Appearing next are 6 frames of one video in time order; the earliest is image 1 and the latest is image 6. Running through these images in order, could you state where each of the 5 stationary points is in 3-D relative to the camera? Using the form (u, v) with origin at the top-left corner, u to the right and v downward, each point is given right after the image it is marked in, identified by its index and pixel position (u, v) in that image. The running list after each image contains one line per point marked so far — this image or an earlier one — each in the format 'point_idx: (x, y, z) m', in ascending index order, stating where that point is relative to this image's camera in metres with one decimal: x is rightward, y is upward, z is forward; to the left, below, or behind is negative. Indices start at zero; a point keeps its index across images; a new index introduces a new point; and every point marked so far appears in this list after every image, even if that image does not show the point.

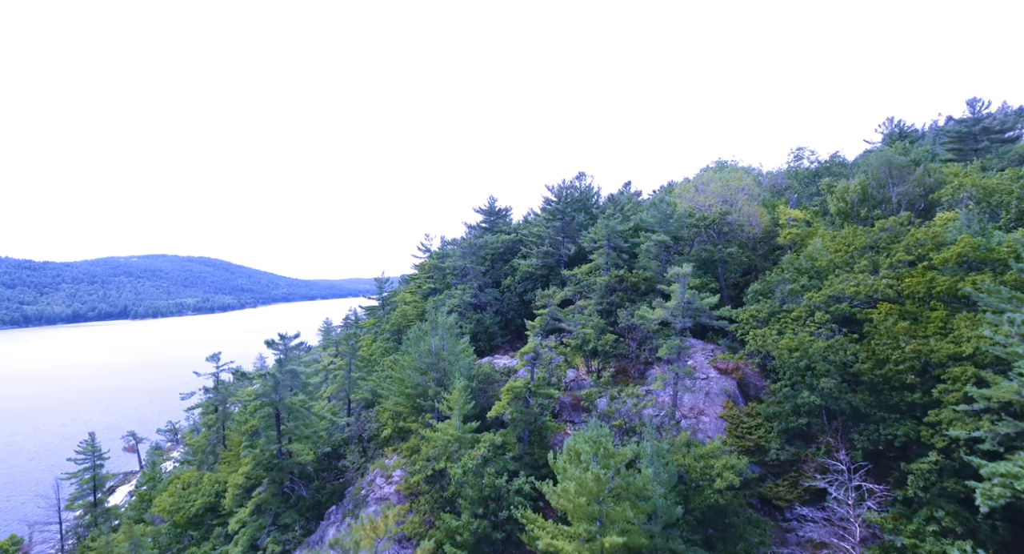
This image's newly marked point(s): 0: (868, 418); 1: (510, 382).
0: (+13.5, -5.4, +16.3) m
1: (-0.1, -4.7, +19.2) m
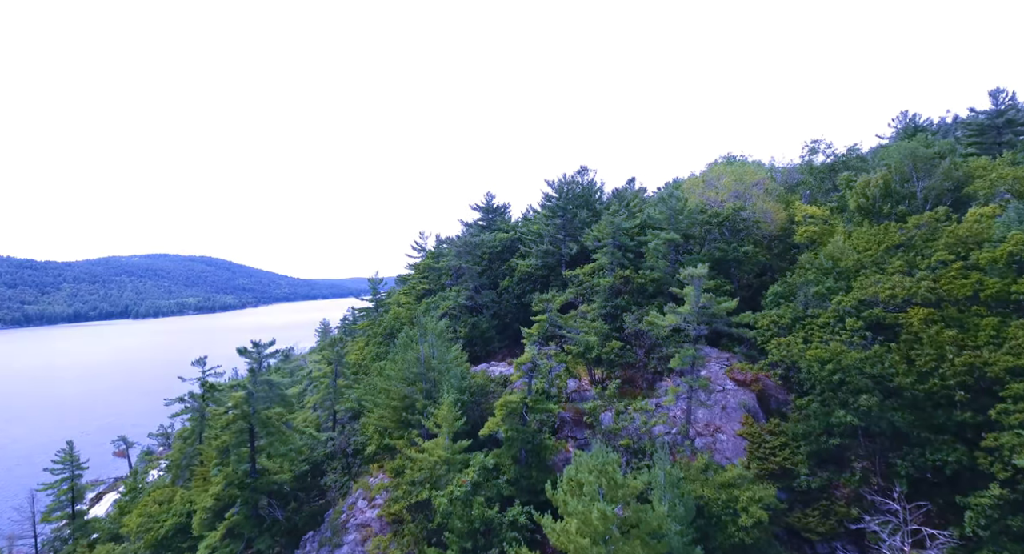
0: (+13.3, -5.4, +14.3) m
1: (-0.3, -4.8, +17.2) m
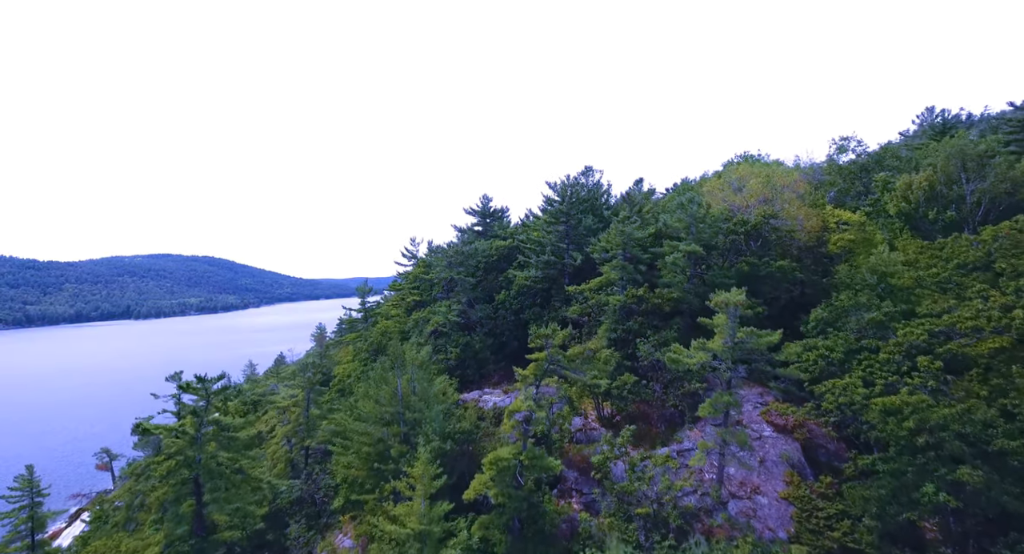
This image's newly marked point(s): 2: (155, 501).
0: (+13.0, -6.3, +11.0) m
1: (-0.6, -5.6, +14.0) m
2: (-13.7, -8.6, +16.6) m
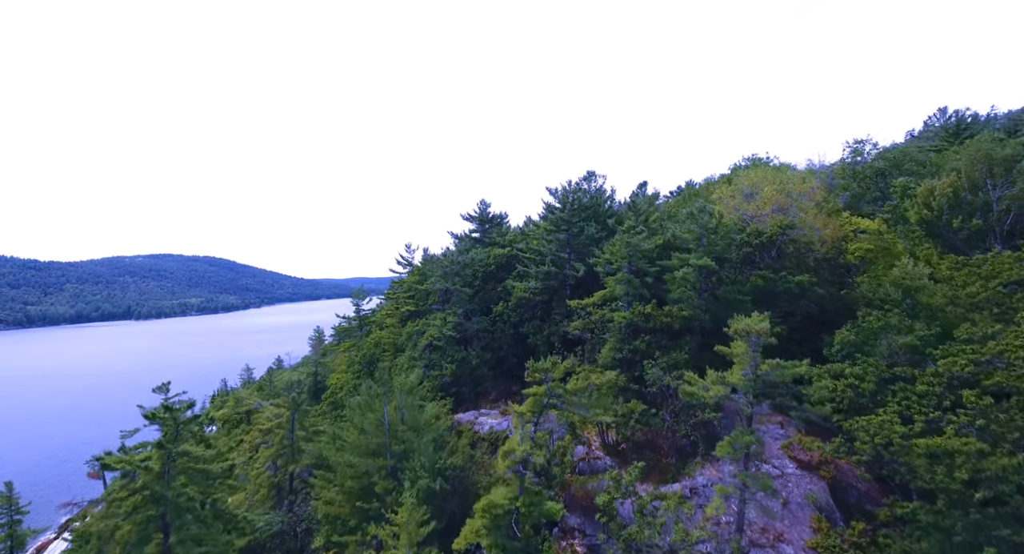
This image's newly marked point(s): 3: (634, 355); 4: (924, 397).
0: (+12.8, -7.0, +9.6) m
1: (-0.7, -6.3, +12.6) m
2: (-13.8, -9.3, +15.2) m
3: (+5.2, -3.3, +18.5) m
4: (+12.1, -3.5, +12.6) m
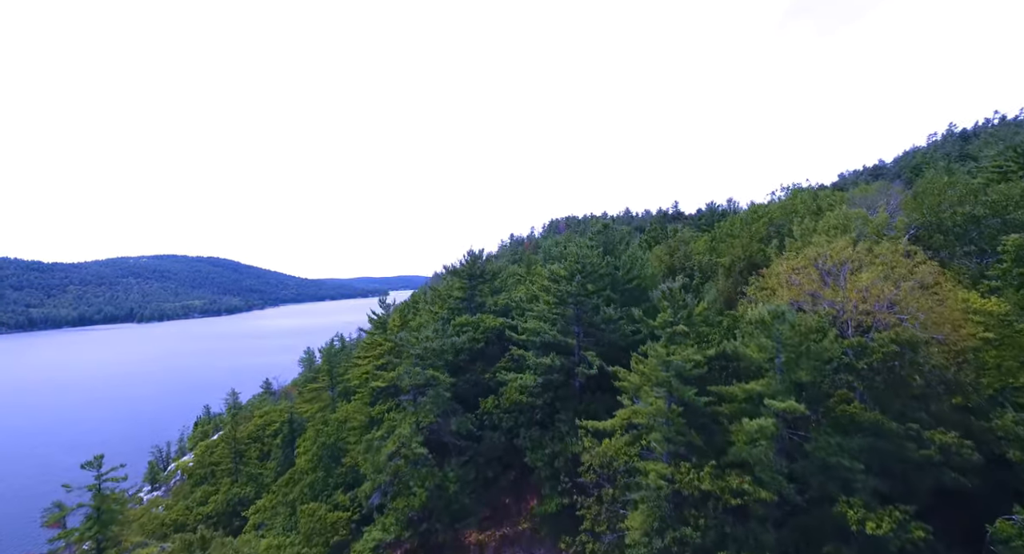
0: (+12.3, -11.2, +3.1) m
1: (-1.2, -10.5, +6.3) m
2: (-14.3, -13.4, +9.0) m
3: (+4.7, -7.5, +12.1) m
4: (+11.5, -7.7, +6.2) m
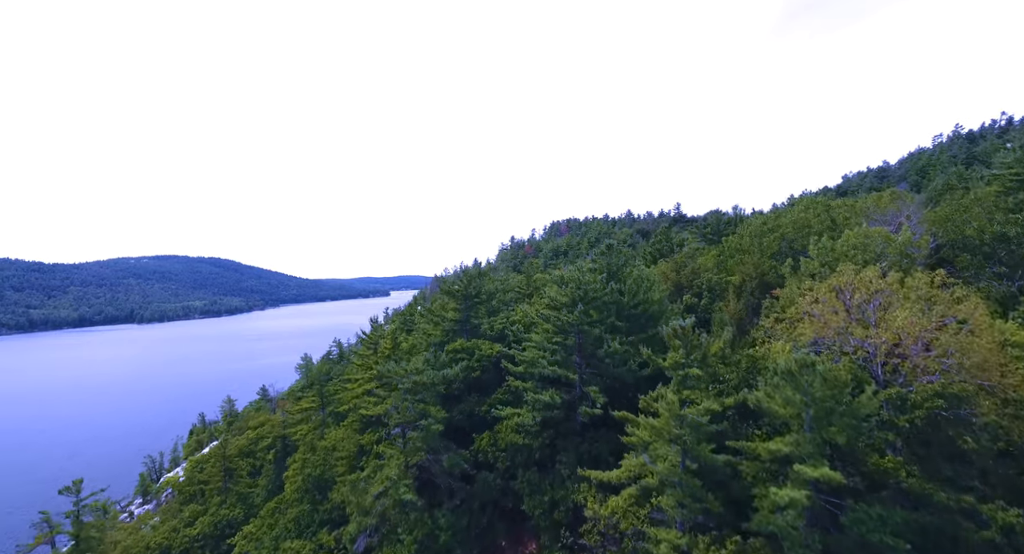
0: (+12.1, -12.4, +1.6) m
1: (-1.4, -11.7, +4.8) m
2: (-14.5, -14.6, +7.5) m
3: (+4.6, -8.7, +10.6) m
4: (+11.4, -8.9, +4.7) m
